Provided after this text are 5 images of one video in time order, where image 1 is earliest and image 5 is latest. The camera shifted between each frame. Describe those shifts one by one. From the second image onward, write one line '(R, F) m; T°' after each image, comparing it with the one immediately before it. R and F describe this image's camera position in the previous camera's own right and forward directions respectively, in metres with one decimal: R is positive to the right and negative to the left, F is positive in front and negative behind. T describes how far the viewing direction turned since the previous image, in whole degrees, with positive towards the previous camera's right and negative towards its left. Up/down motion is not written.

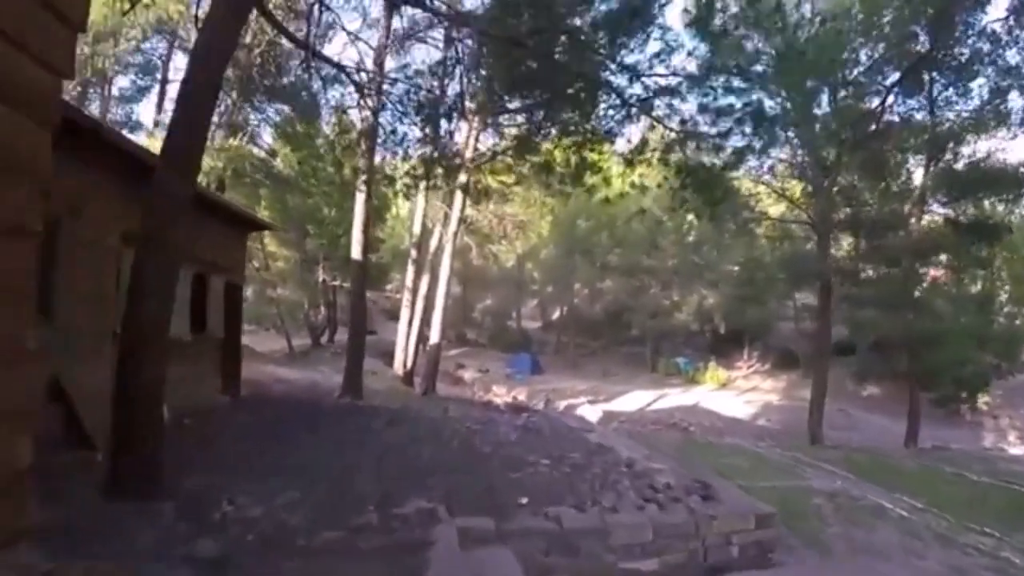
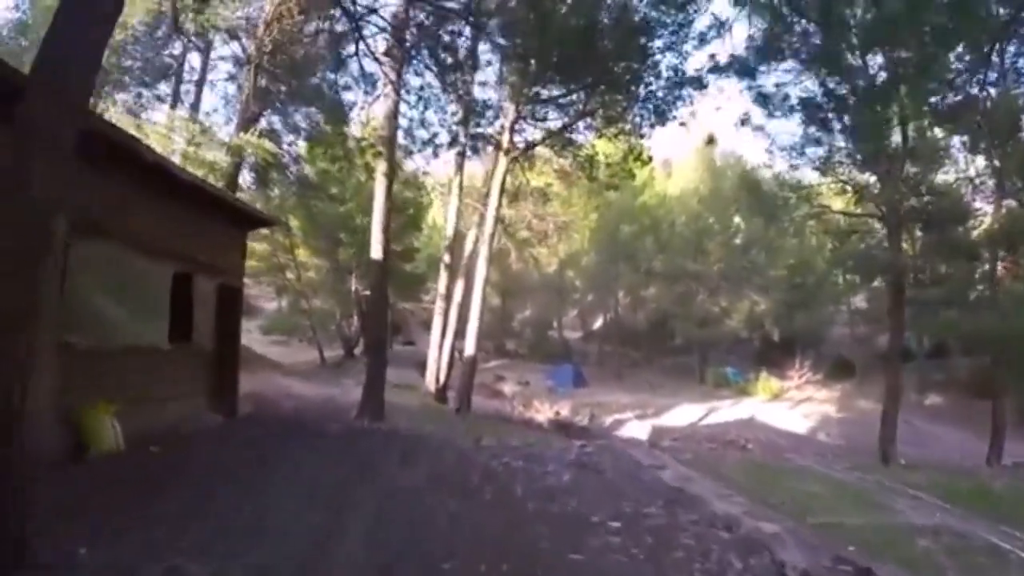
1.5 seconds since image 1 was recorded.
(0.0, +1.2) m; -2°
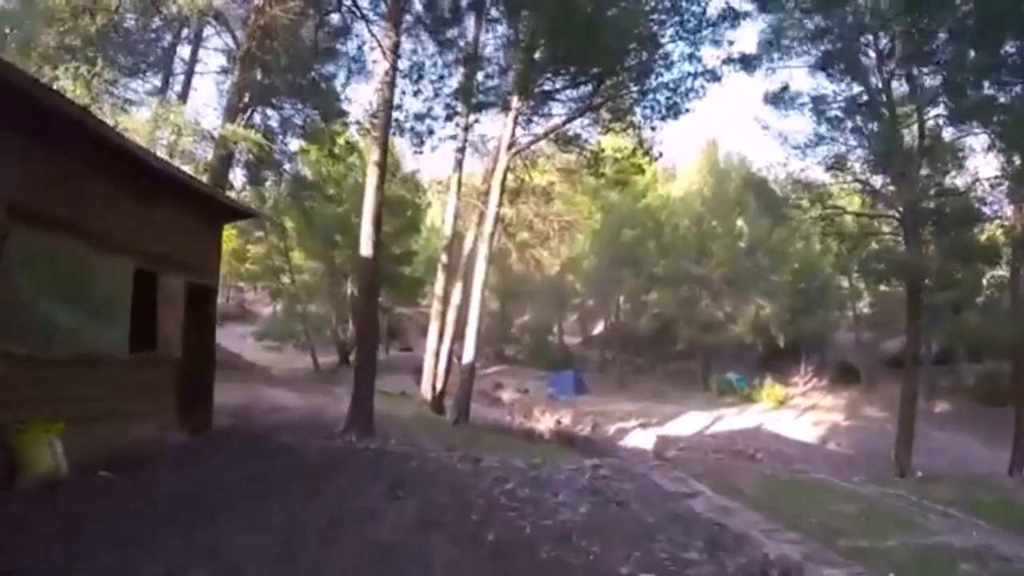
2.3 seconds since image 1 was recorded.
(0.0, +0.7) m; 0°
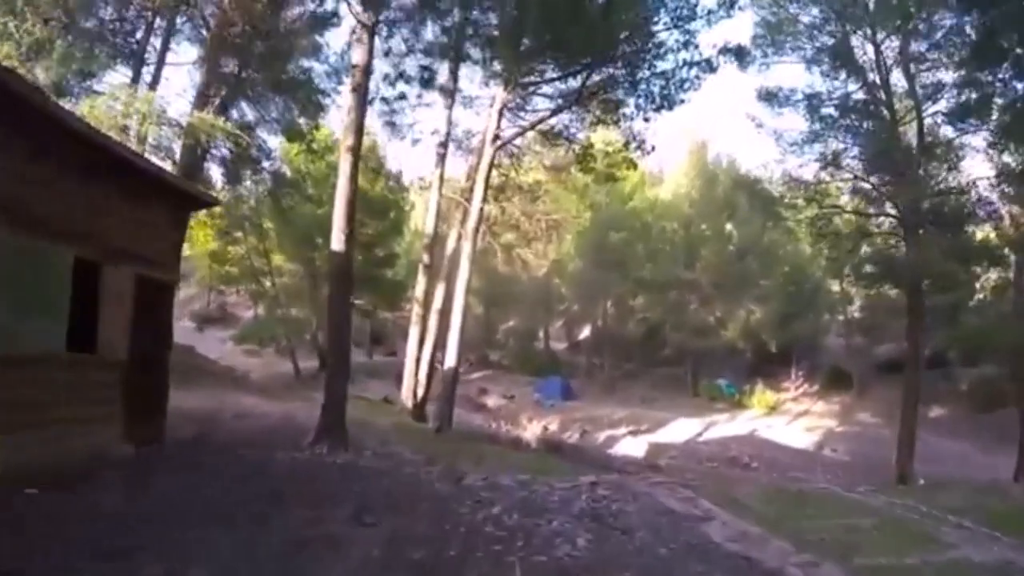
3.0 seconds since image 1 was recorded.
(0.0, +0.6) m; +1°
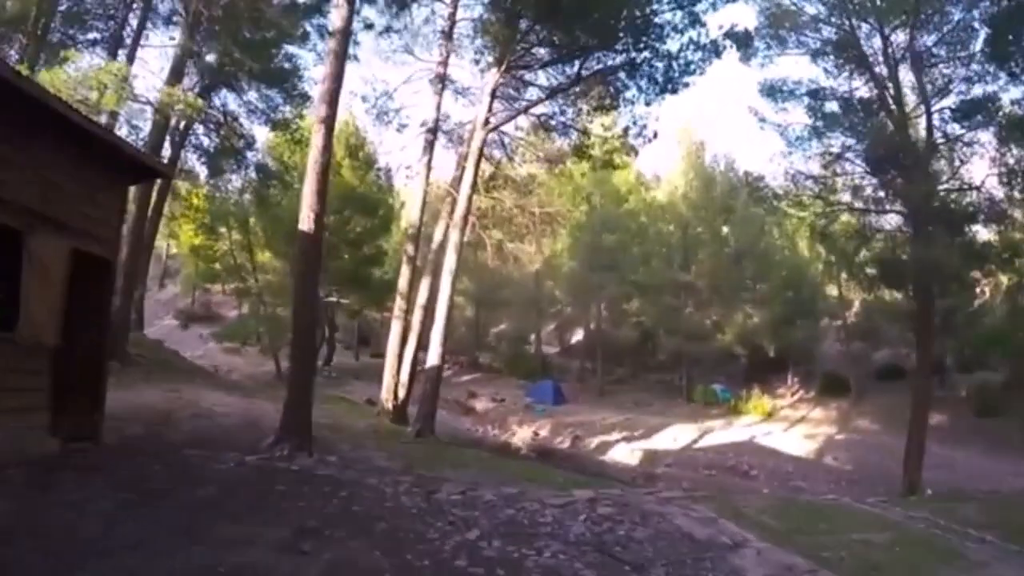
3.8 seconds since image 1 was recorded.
(0.0, +0.7) m; 0°
